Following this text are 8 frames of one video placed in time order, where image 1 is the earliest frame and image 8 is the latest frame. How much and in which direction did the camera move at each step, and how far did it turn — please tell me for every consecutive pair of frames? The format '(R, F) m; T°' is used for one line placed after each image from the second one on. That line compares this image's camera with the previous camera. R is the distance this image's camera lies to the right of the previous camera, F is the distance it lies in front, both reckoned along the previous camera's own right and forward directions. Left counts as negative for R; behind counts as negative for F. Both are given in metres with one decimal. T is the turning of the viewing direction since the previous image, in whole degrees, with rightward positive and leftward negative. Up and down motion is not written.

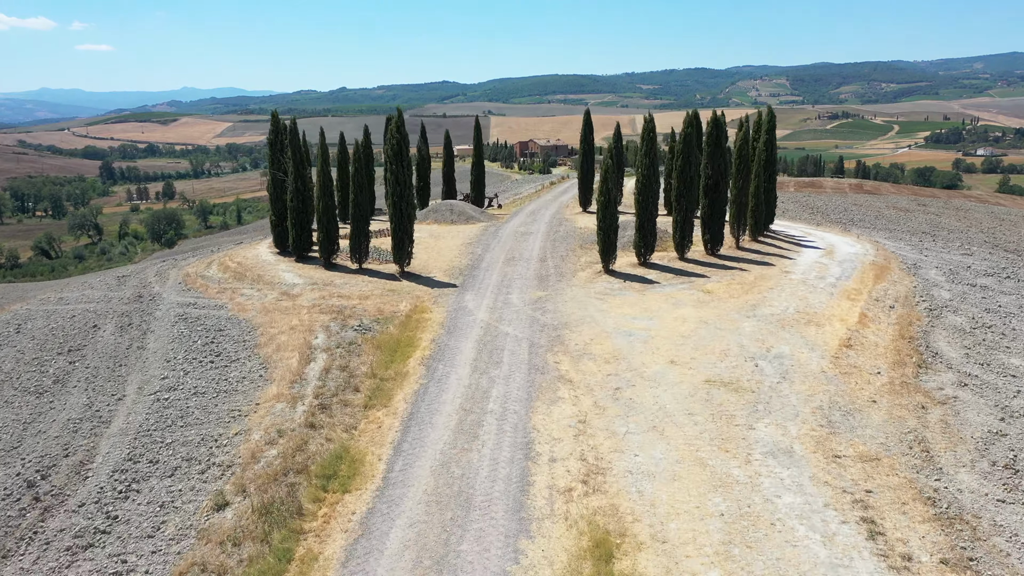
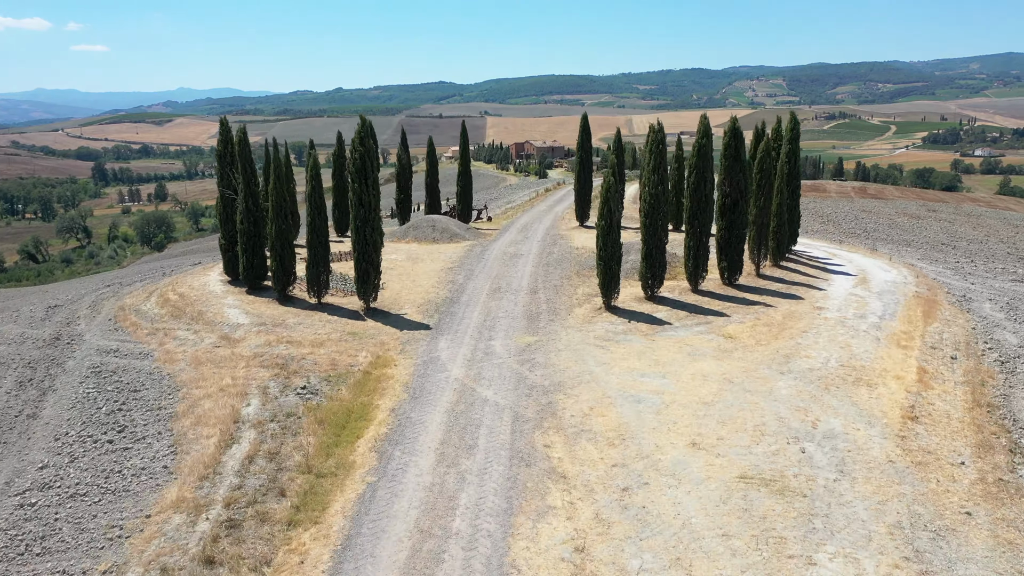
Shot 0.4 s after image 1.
(+0.2, +2.0) m; 0°
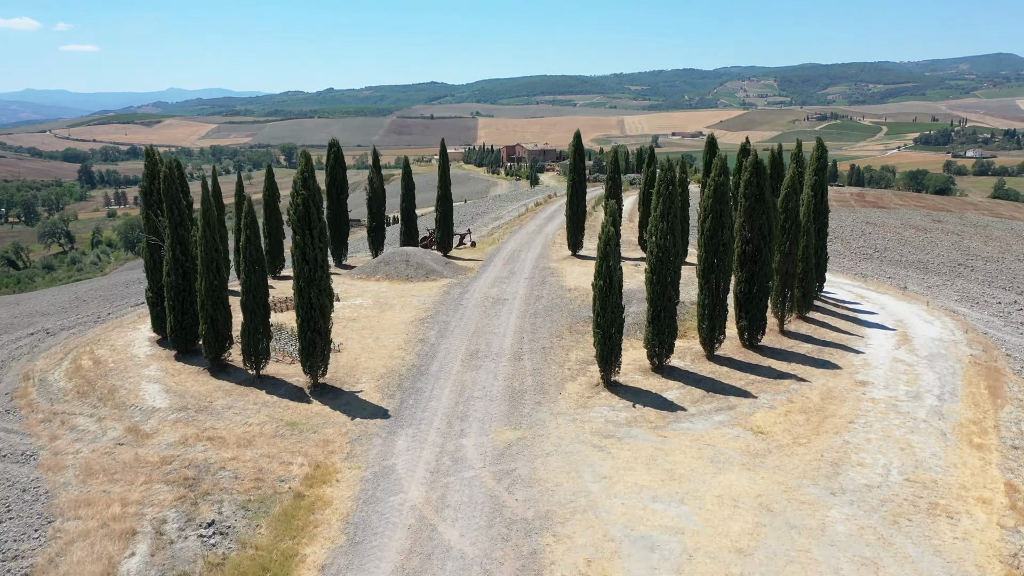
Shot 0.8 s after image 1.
(+0.2, +2.0) m; +1°
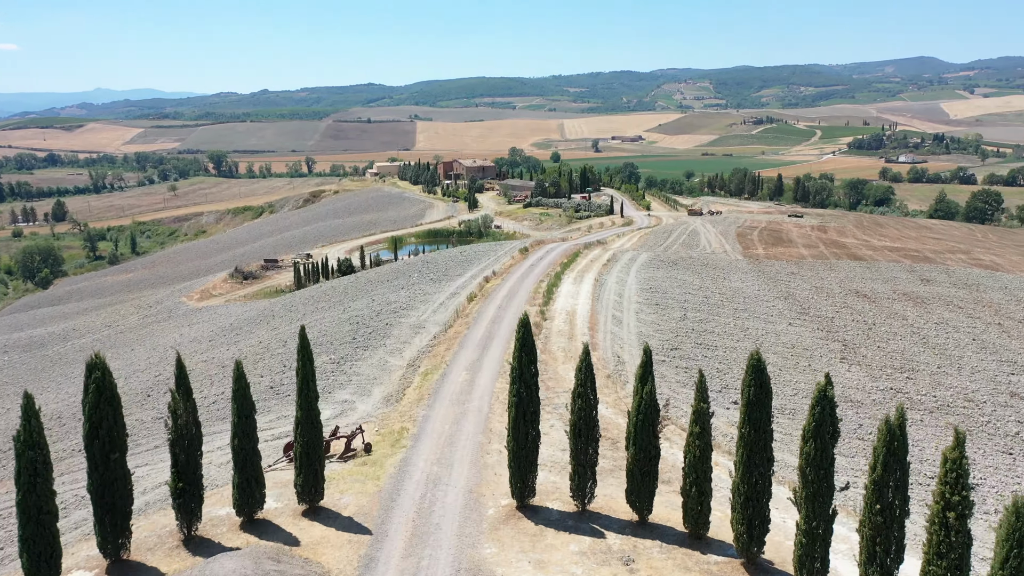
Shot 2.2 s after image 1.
(+0.5, +7.2) m; +4°
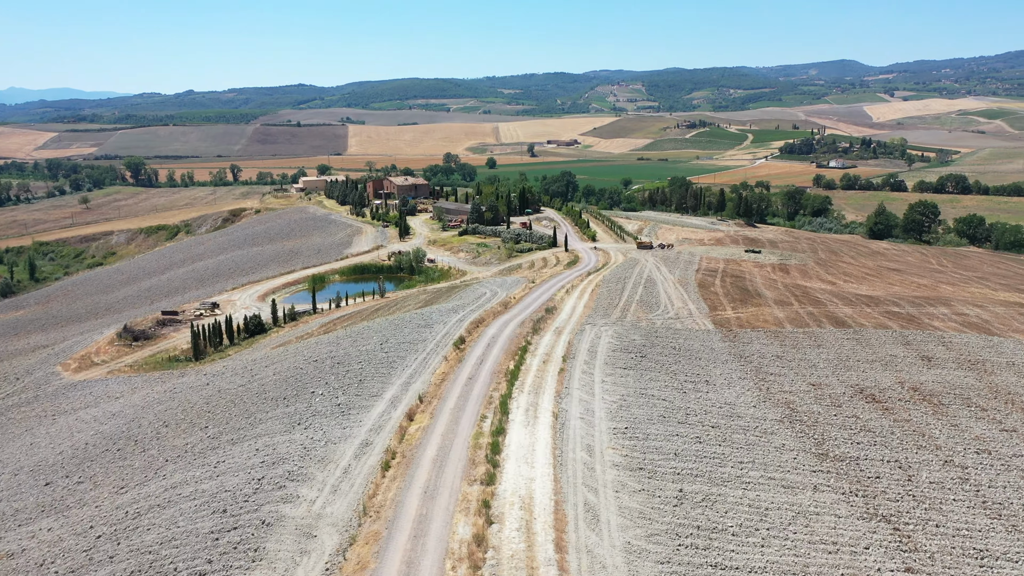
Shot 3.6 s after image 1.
(+0.2, +7.4) m; +4°
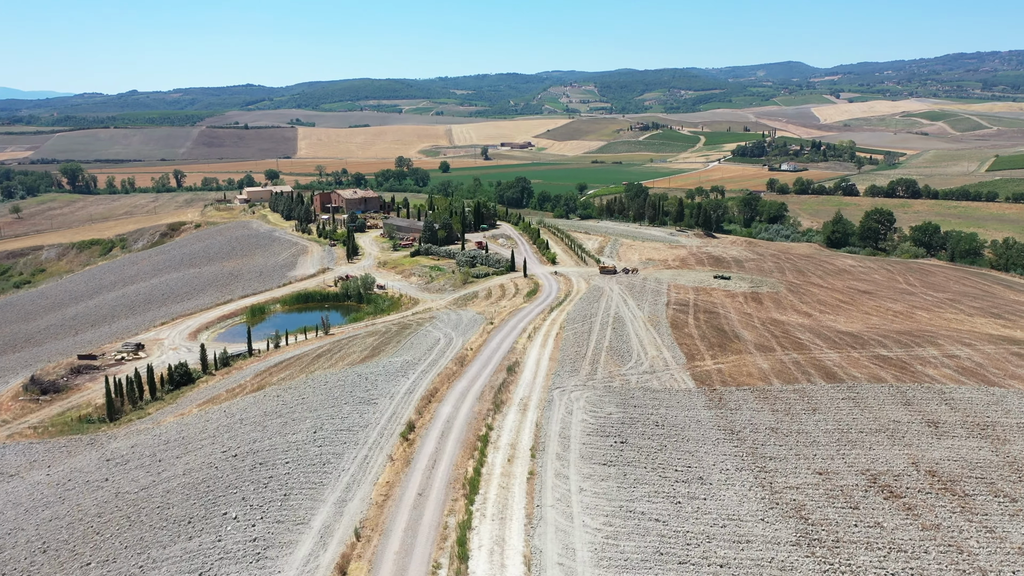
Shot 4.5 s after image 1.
(-0.1, +4.9) m; +3°
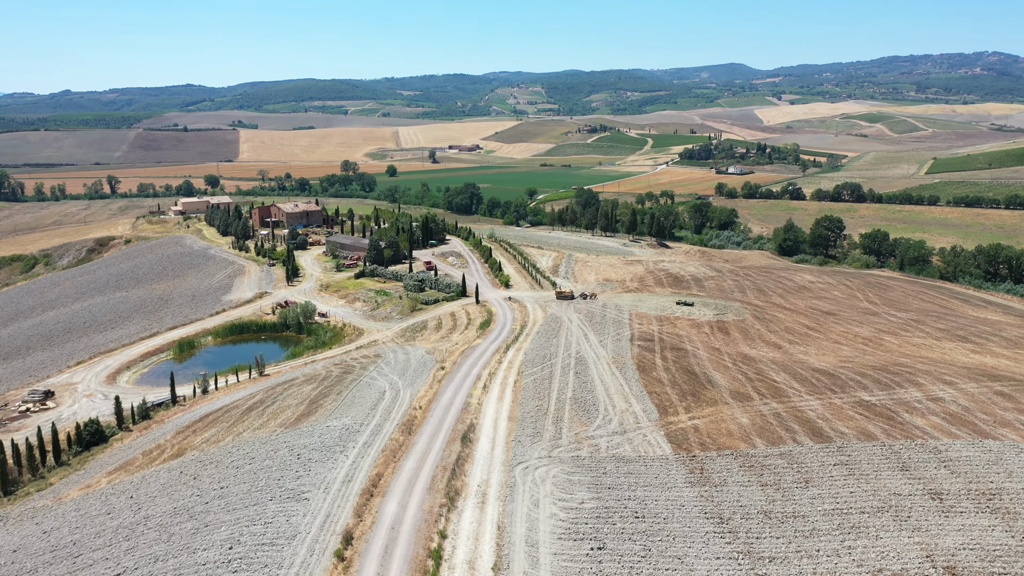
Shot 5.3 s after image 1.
(-0.1, +4.4) m; +4°
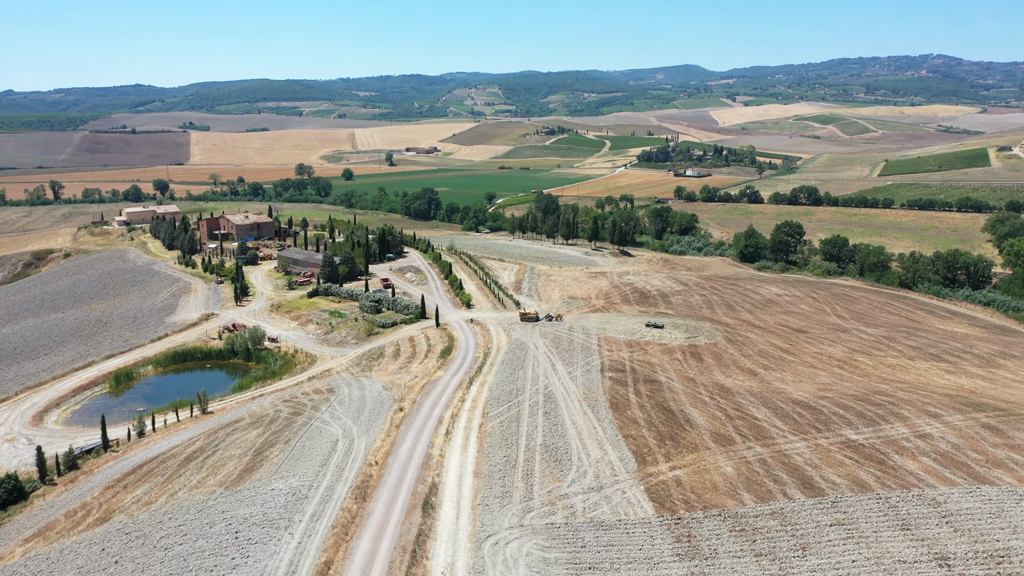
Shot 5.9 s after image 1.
(-0.2, +3.3) m; +3°
